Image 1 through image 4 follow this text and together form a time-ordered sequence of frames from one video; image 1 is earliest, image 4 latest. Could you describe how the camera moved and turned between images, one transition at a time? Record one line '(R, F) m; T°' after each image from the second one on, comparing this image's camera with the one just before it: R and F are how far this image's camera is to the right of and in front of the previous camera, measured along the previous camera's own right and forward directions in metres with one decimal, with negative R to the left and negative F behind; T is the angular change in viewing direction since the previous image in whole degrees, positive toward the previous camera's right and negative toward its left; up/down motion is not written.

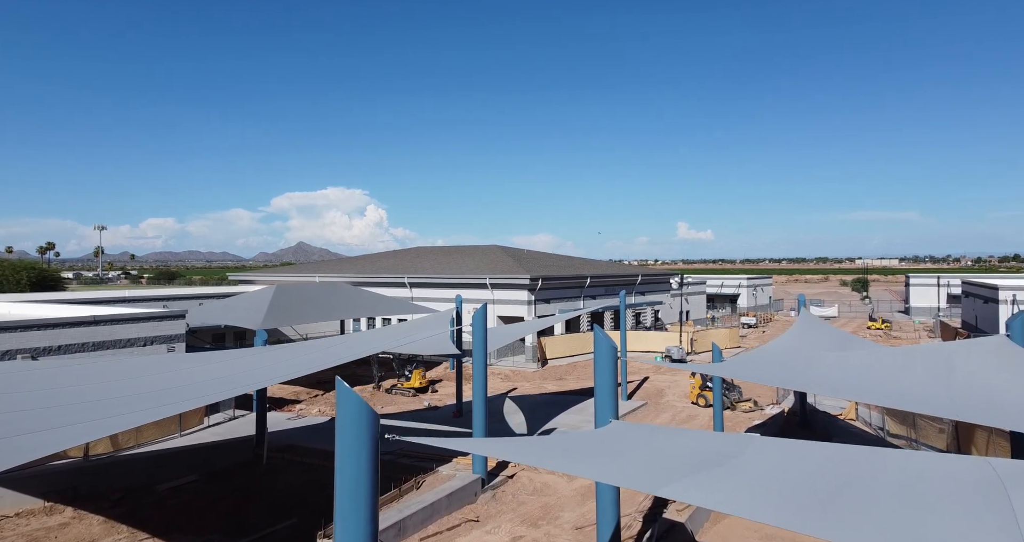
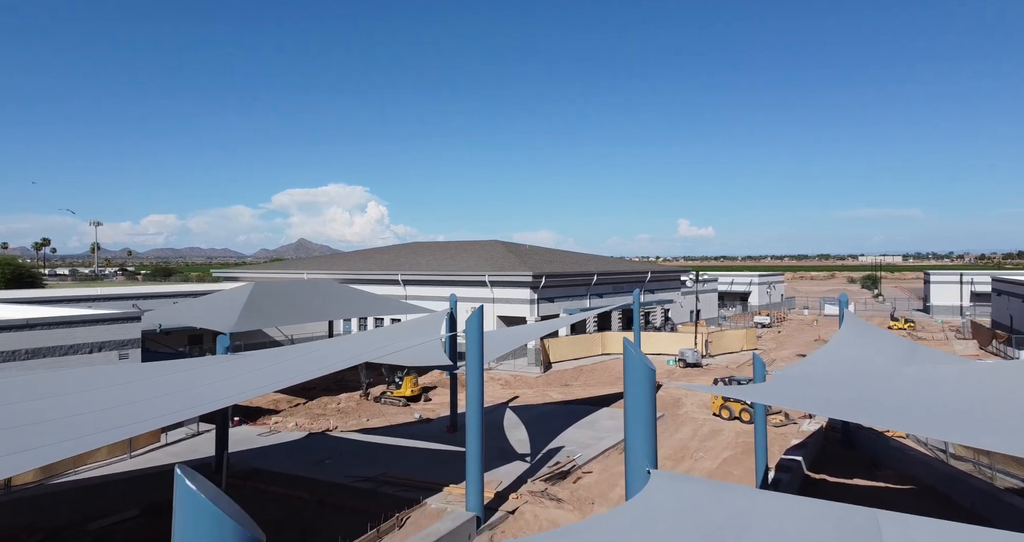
(0.0, +2.5) m; 0°
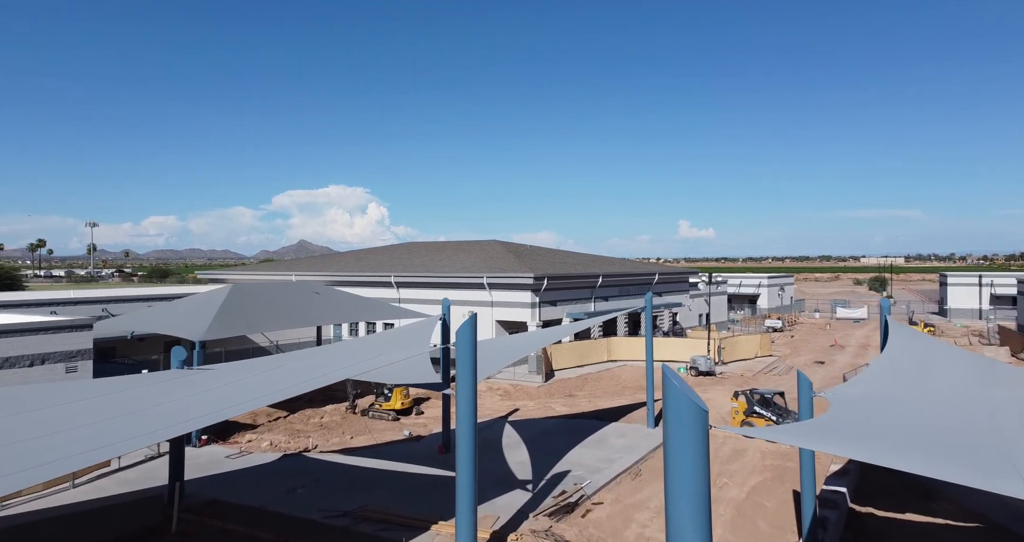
(0.0, +2.0) m; 0°
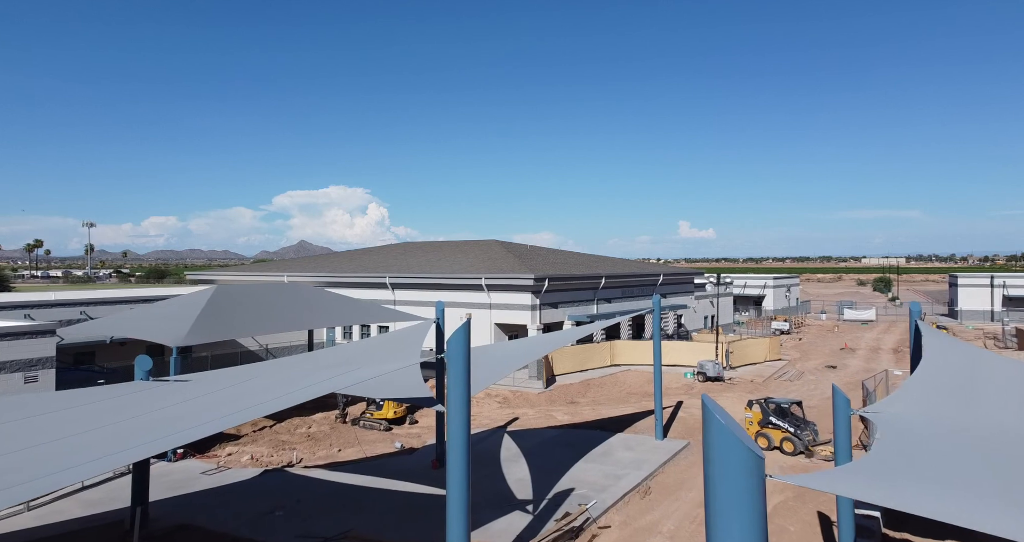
(0.0, +1.2) m; 0°
